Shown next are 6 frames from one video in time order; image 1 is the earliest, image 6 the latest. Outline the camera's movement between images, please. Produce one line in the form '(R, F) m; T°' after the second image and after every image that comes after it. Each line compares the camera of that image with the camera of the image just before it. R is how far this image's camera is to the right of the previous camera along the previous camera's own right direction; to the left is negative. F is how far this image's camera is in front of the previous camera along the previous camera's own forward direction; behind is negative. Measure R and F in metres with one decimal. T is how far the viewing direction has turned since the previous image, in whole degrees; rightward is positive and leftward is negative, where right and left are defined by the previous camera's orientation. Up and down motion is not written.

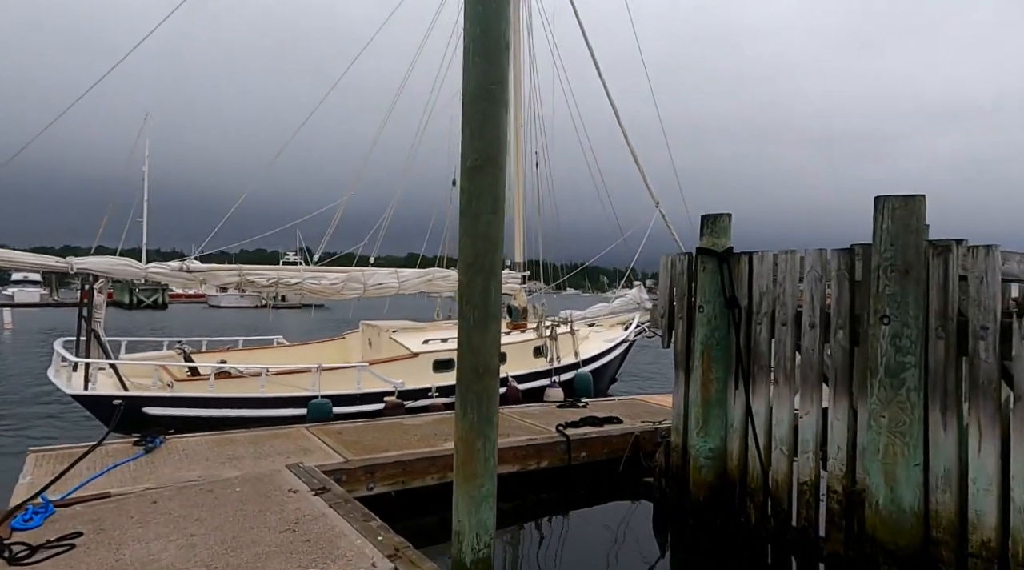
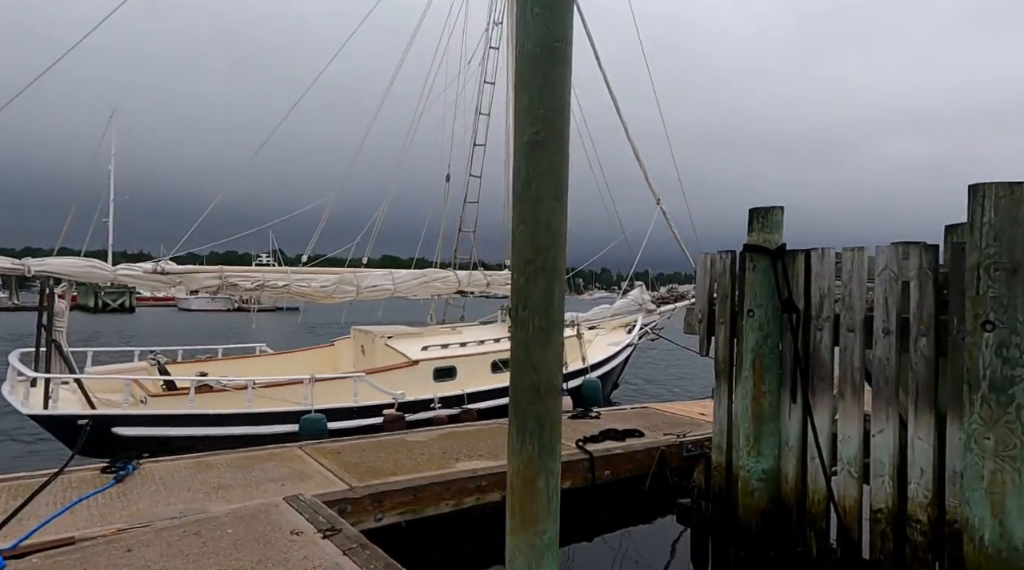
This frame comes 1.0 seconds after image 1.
(-0.5, +0.8) m; +2°
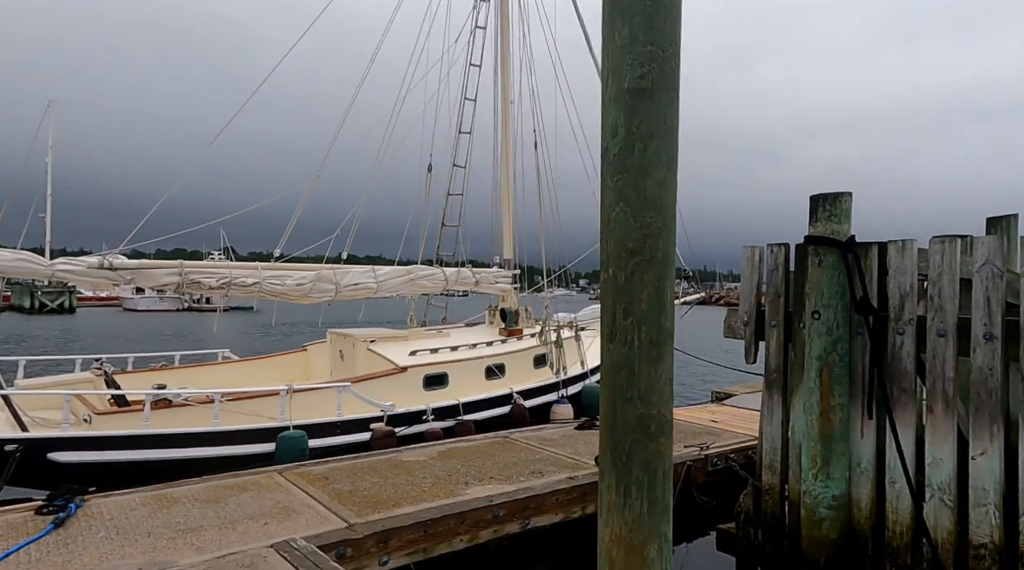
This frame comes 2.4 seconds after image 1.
(-0.5, +1.0) m; +4°
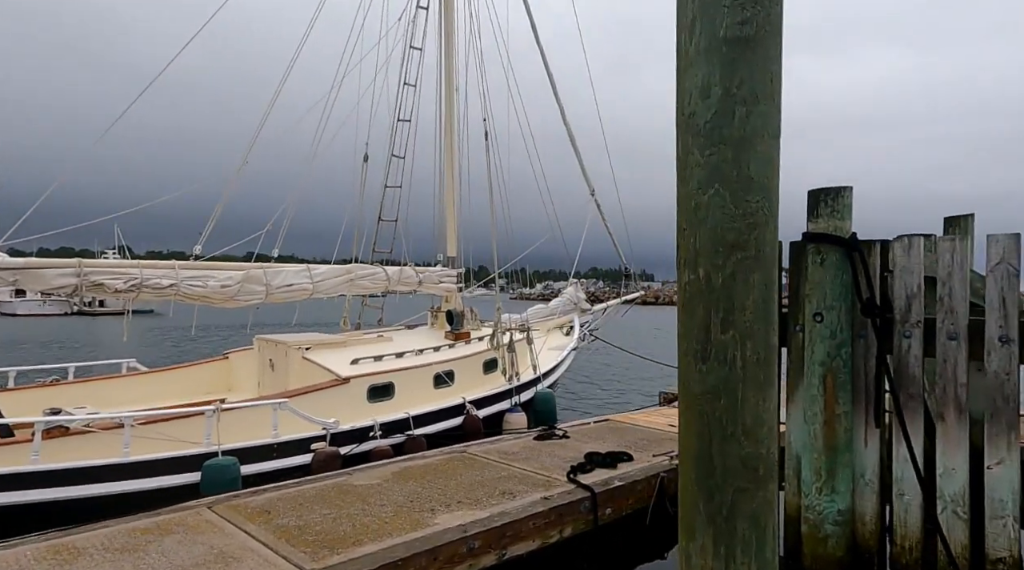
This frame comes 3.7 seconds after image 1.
(-0.4, +0.7) m; +7°
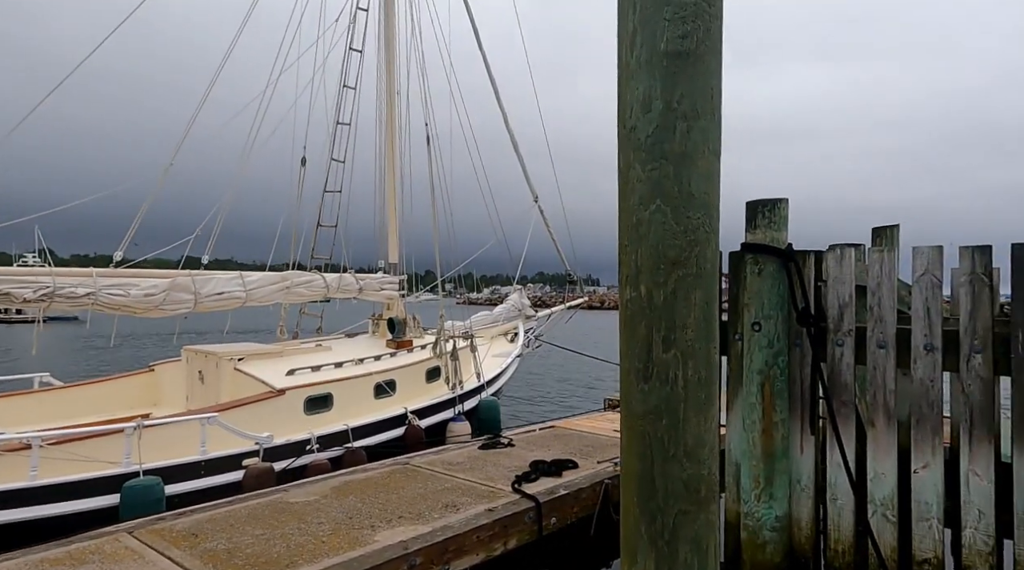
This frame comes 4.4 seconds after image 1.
(0.0, +0.1) m; +4°
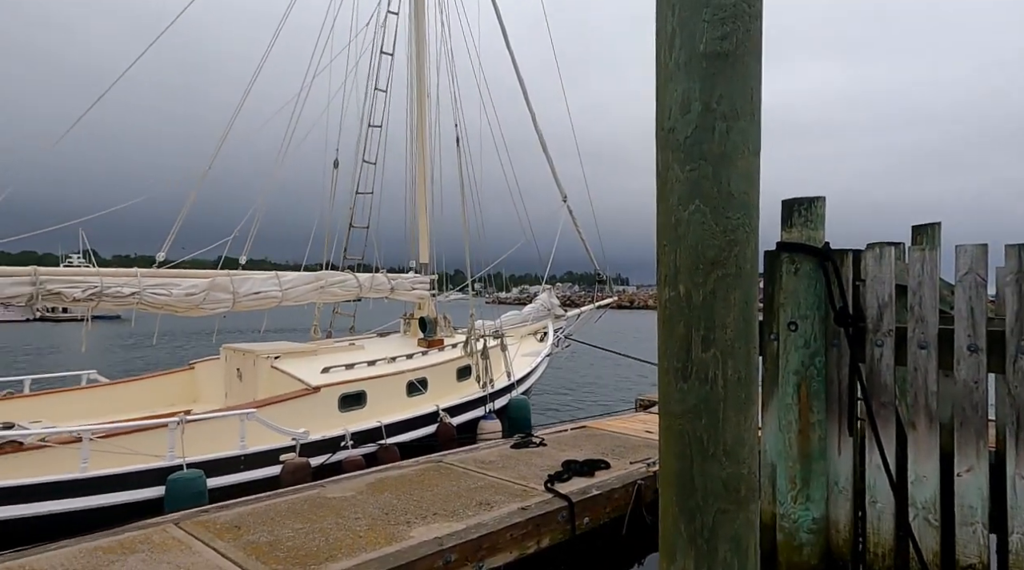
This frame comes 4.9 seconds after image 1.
(0.0, 0.0) m; -2°
